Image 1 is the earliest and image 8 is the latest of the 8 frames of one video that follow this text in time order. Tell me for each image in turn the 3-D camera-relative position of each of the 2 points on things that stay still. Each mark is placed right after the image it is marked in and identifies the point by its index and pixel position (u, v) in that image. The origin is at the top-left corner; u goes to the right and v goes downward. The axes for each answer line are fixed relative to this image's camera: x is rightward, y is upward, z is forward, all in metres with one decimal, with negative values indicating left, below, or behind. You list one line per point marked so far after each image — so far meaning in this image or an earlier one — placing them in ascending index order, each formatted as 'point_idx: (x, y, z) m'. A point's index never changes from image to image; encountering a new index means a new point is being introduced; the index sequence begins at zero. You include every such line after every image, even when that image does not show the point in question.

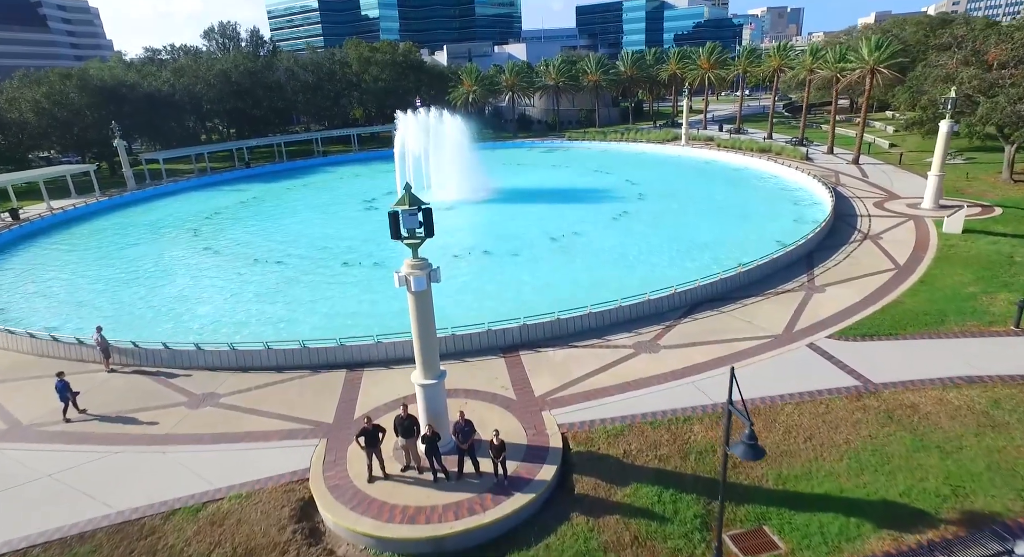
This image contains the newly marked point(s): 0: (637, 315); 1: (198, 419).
0: (+3.2, -1.0, +14.4) m
1: (-6.2, -2.8, +11.0) m
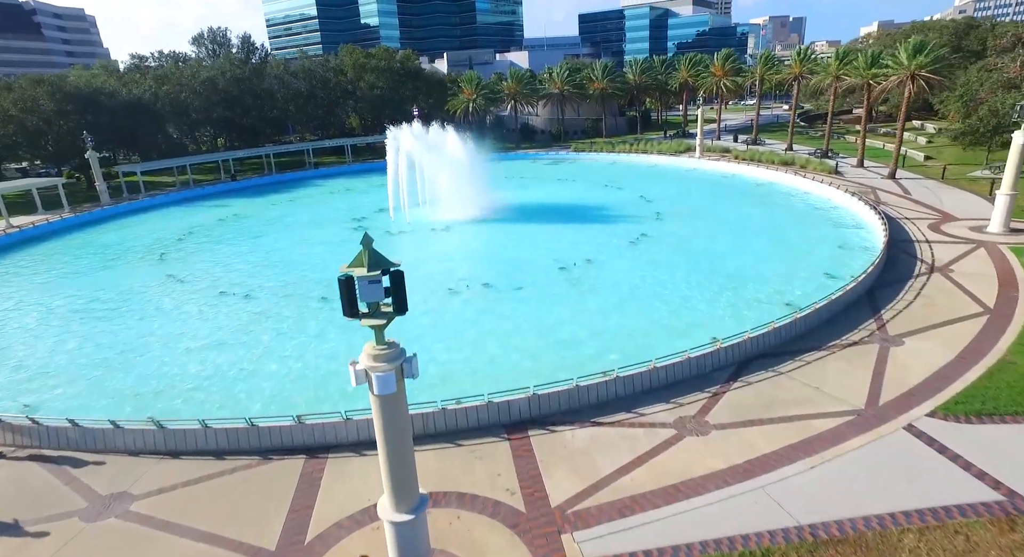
0: (+3.4, -2.1, +11.5) m
1: (-6.1, -3.8, +8.1) m
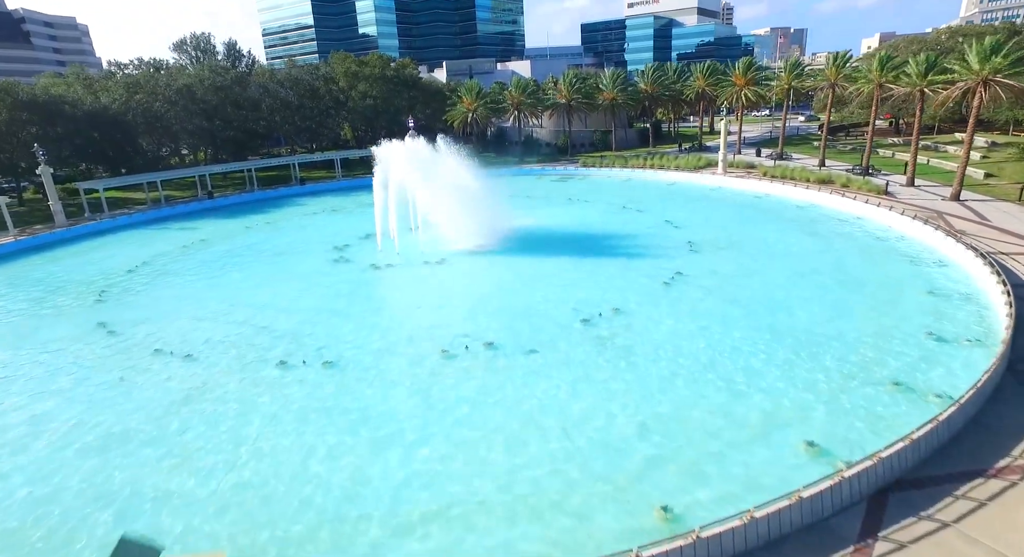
0: (+3.7, -3.4, +7.5) m
1: (-5.8, -5.1, +4.0) m
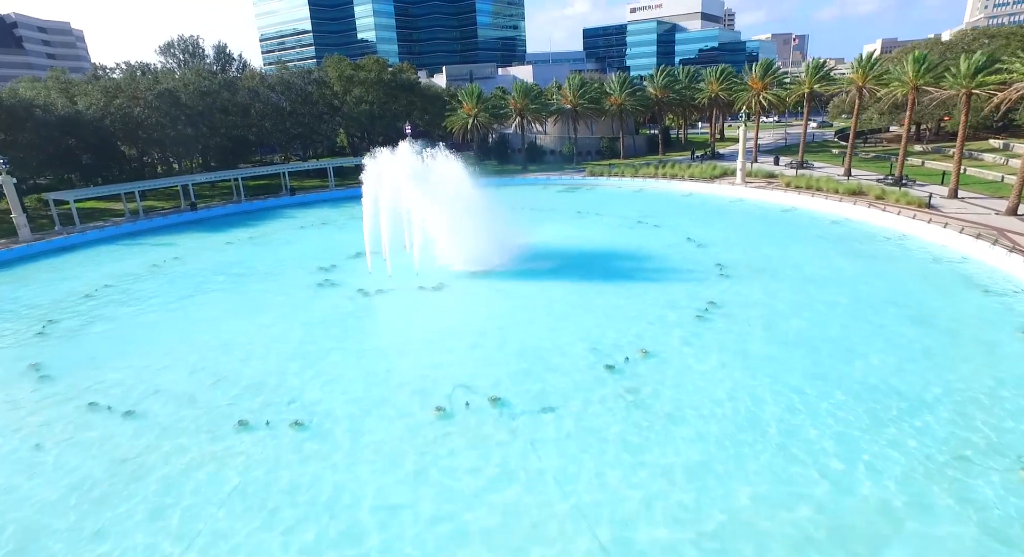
0: (+3.9, -4.2, +4.9) m
1: (-5.6, -5.8, +1.3) m
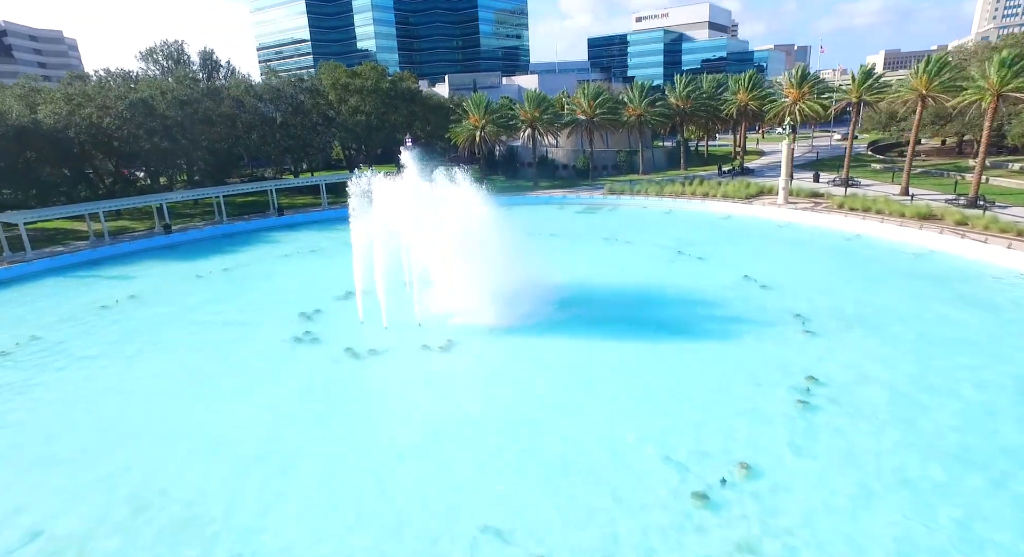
0: (+4.7, -5.5, +0.6) m
1: (-4.8, -7.1, -3.0) m
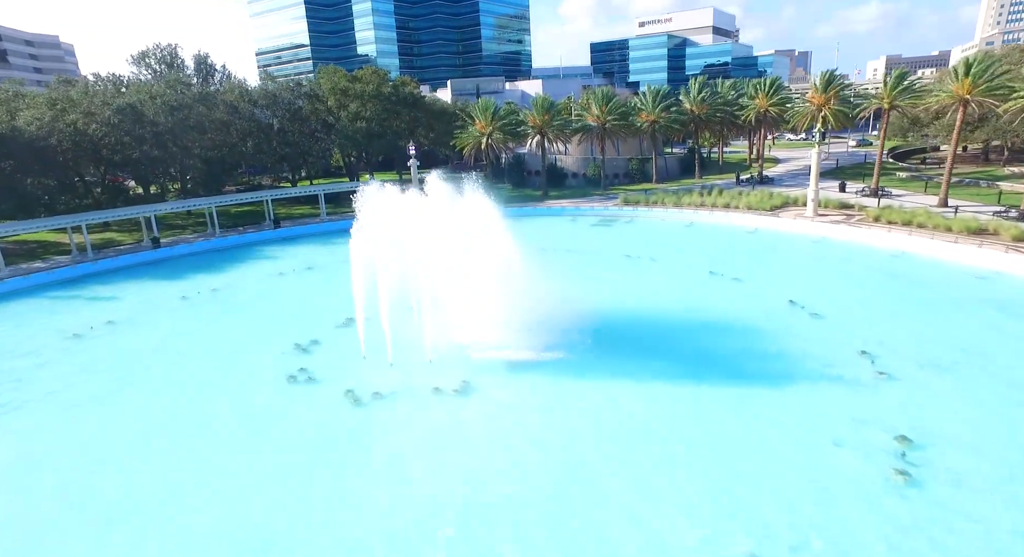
0: (+5.4, -6.2, -1.6) m
1: (-4.1, -7.7, -5.2) m
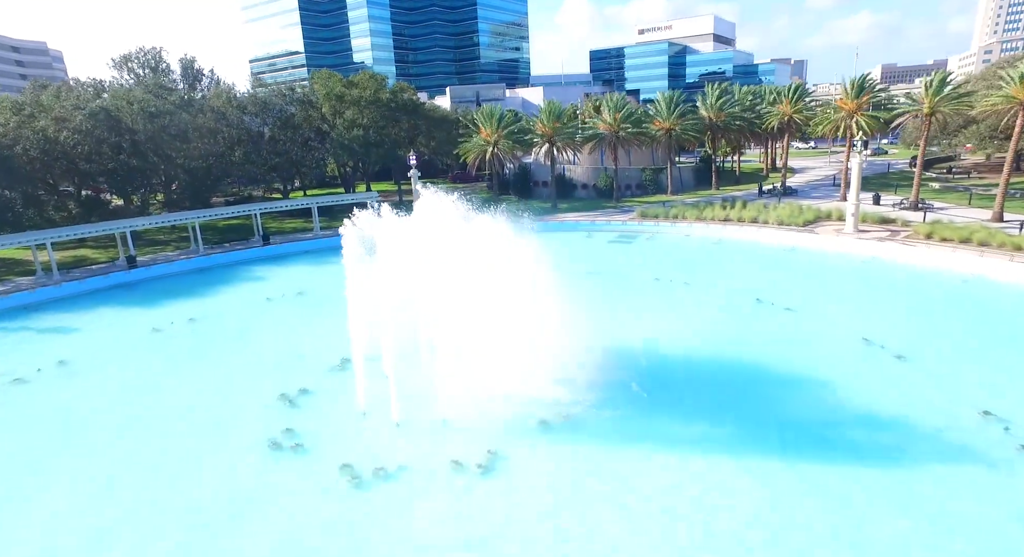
0: (+6.3, -6.9, -4.4) m
1: (-3.2, -8.4, -8.1) m
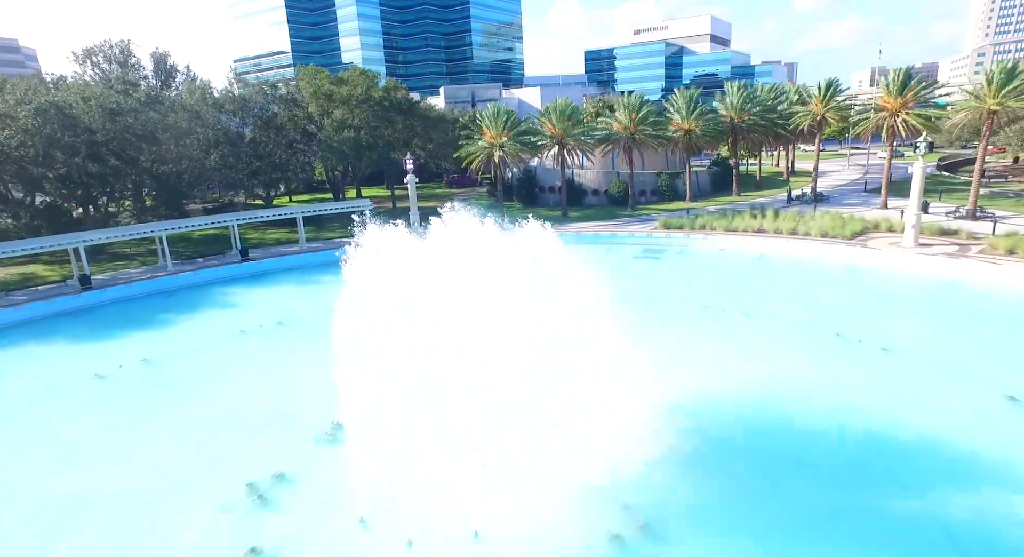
0: (+7.6, -7.7, -8.0) m
1: (-1.8, -9.2, -11.9) m
